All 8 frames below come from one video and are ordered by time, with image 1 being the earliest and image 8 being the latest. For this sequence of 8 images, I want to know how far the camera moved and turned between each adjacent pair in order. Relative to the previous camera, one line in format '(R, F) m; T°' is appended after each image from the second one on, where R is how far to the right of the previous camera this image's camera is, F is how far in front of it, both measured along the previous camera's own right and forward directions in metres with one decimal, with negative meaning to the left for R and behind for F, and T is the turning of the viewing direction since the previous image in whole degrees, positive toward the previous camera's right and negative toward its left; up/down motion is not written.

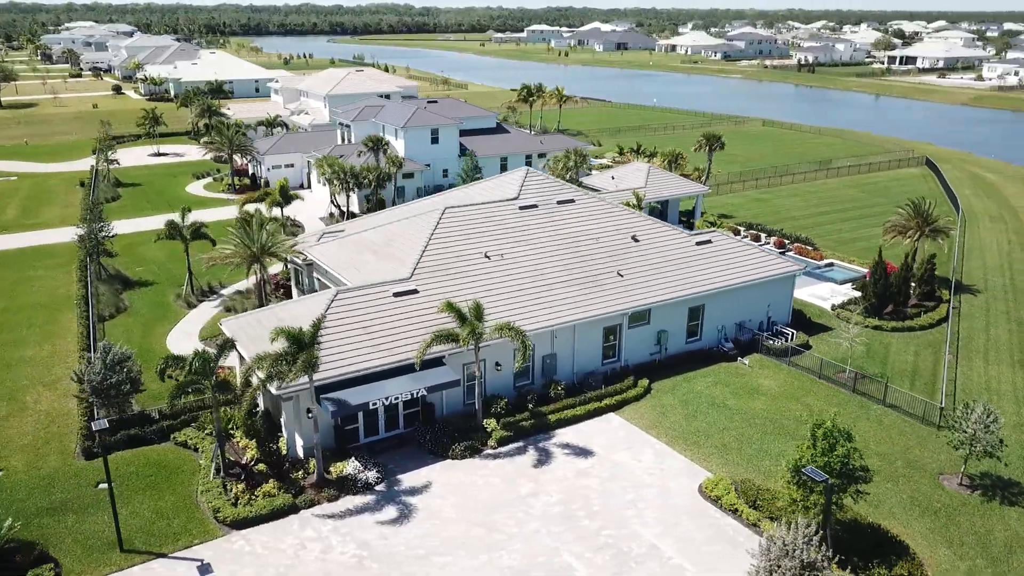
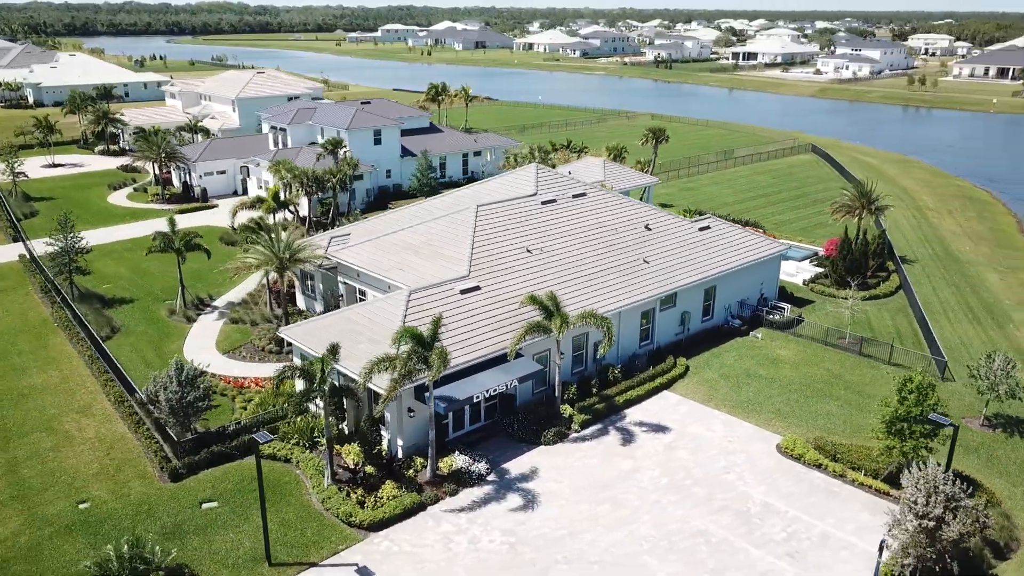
(-7.7, -0.4) m; +10°
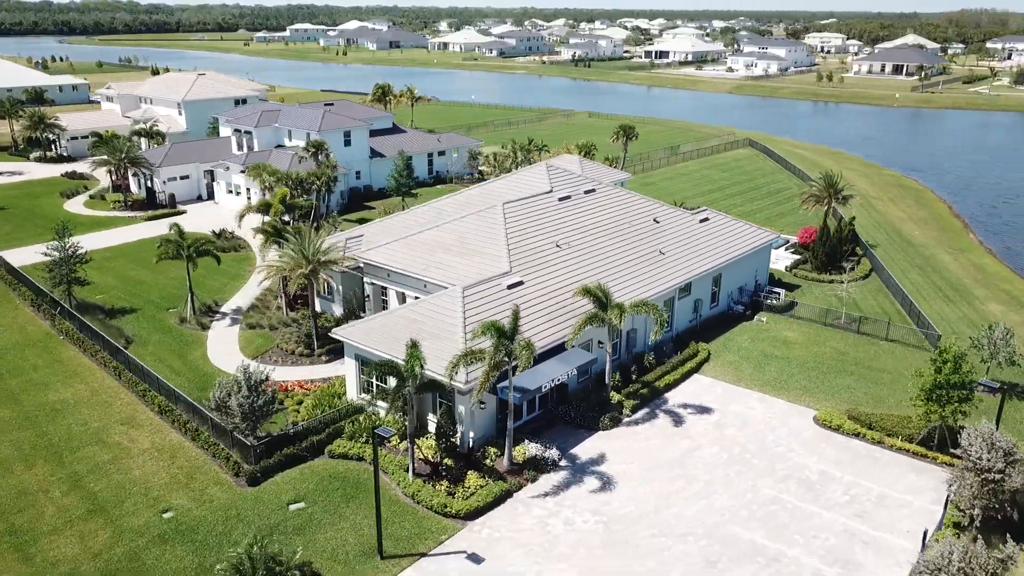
(-5.1, -0.7) m; +6°
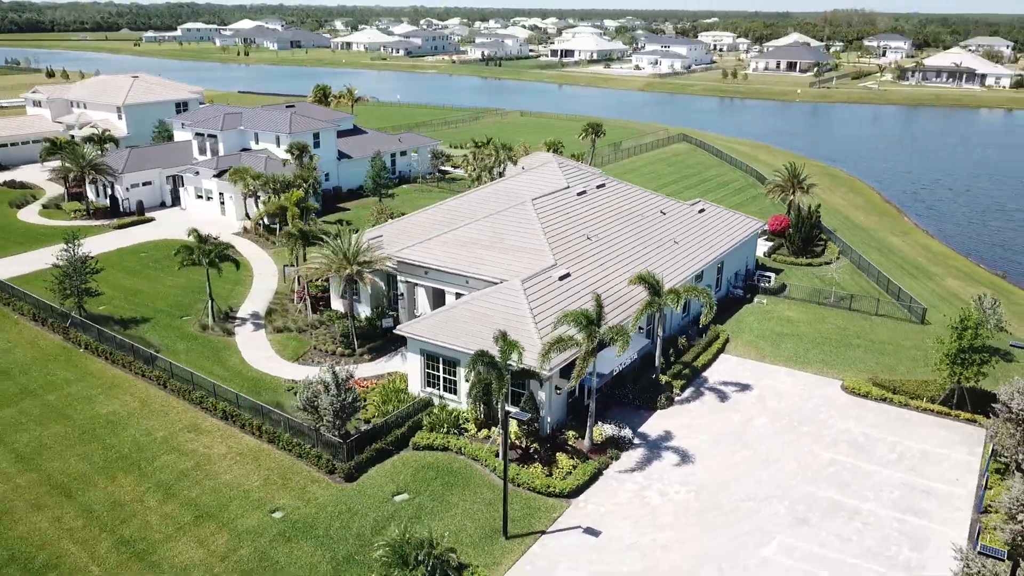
(-5.9, -0.9) m; +7°
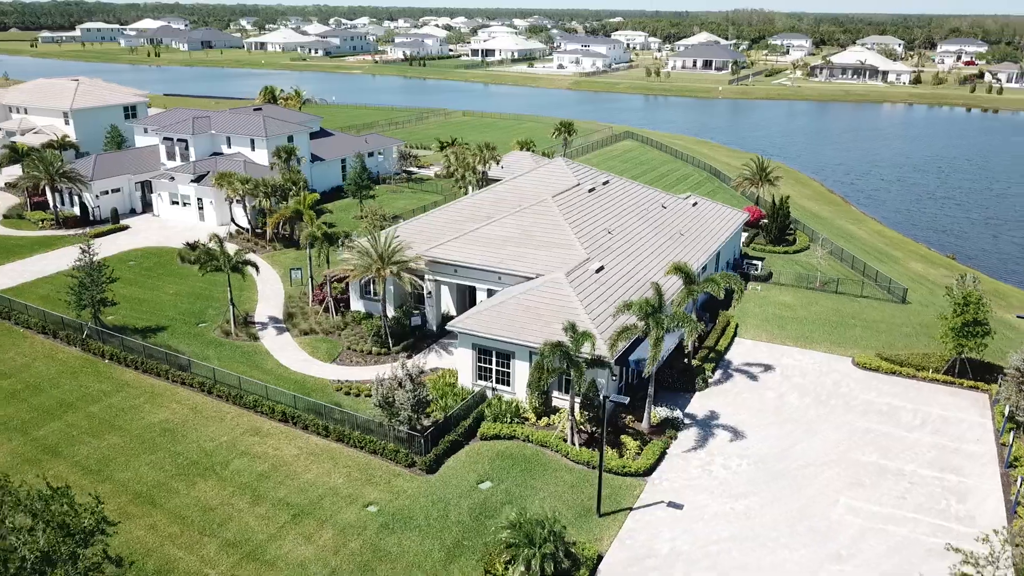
(-5.1, -0.9) m; +6°
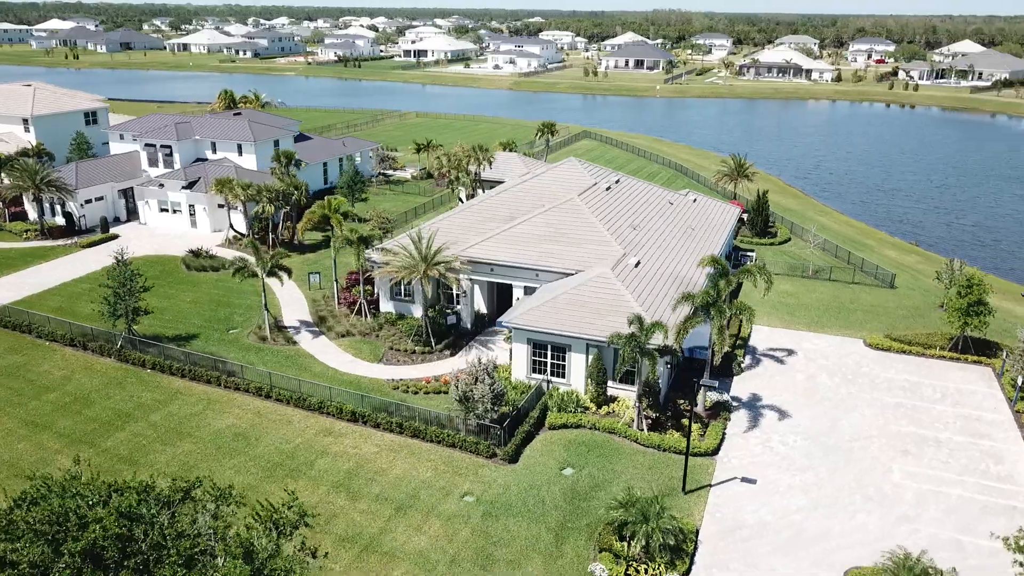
(-5.1, -1.0) m; +5°
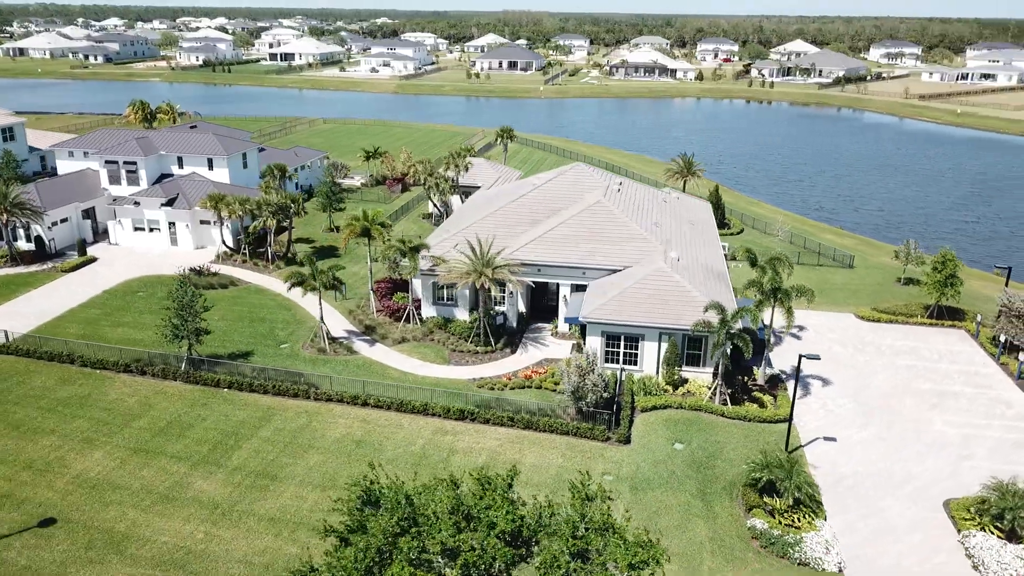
(-9.3, -1.6) m; +10°
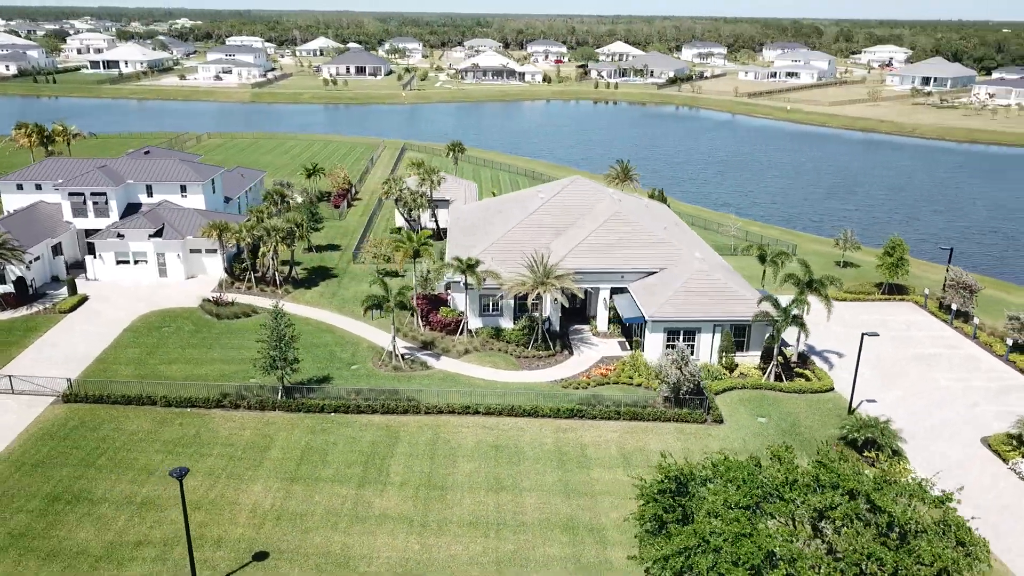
(-11.7, -2.1) m; +12°
